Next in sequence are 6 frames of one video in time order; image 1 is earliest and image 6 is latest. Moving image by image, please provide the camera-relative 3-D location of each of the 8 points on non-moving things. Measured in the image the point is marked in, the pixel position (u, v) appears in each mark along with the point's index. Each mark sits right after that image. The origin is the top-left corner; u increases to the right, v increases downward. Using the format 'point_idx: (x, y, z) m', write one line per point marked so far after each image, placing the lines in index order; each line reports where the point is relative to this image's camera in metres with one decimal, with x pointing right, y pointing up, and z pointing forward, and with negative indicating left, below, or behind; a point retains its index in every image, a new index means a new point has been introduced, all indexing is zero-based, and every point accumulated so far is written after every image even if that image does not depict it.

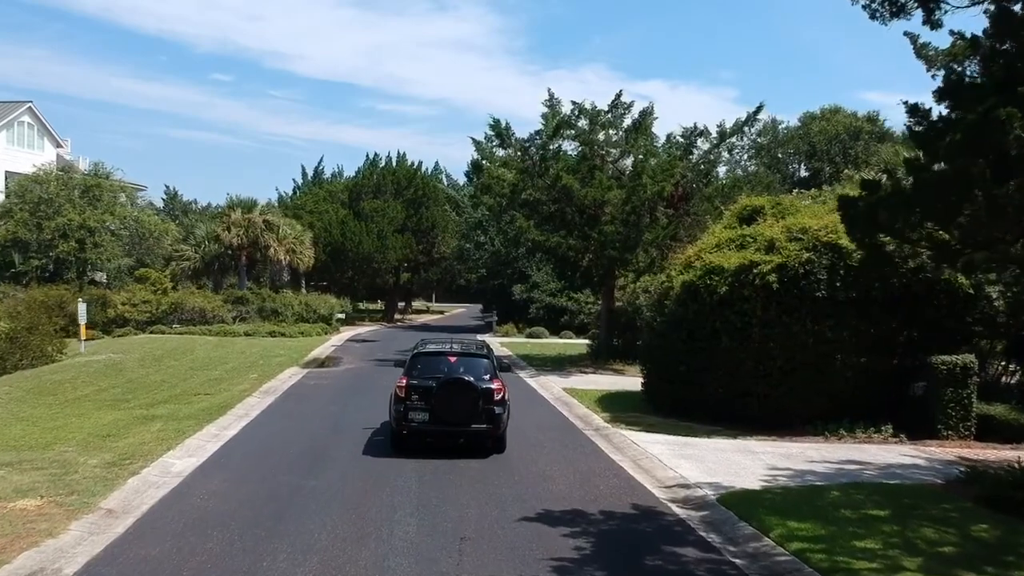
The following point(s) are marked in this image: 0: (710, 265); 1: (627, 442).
0: (+3.0, +0.3, +14.4) m
1: (+1.6, -2.2, +13.1) m
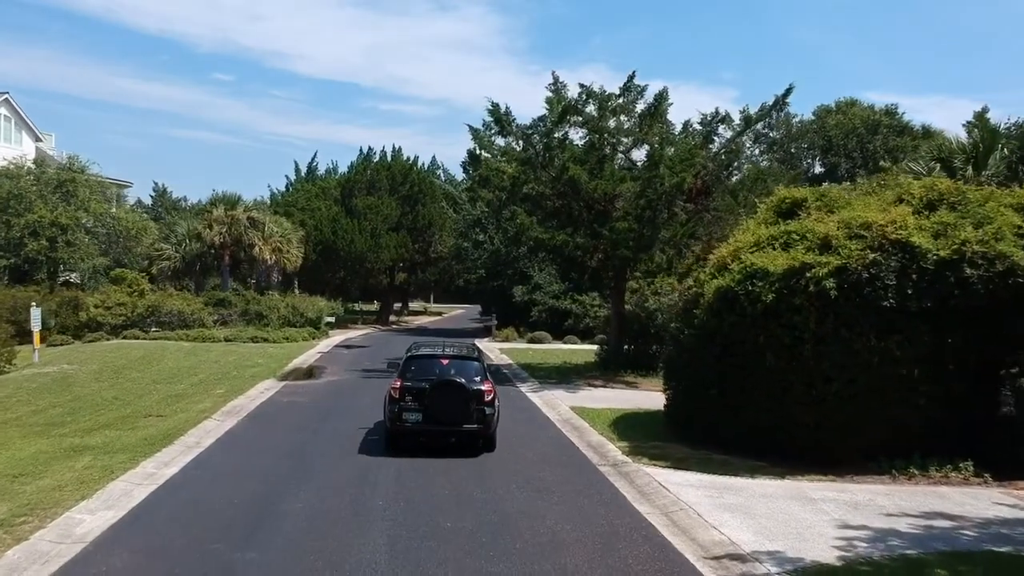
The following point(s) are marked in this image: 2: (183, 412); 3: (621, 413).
0: (+3.0, +0.3, +12.0) m
1: (+1.6, -2.2, +10.6) m
2: (-5.5, -2.1, +15.8) m
3: (+1.9, -2.2, +16.1) m
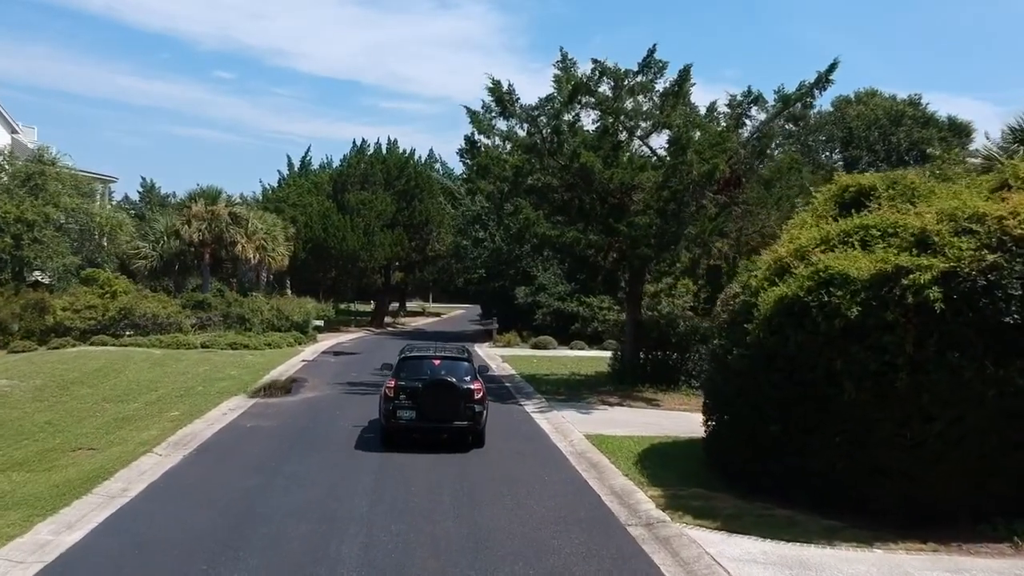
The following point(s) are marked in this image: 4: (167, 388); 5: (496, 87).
0: (+3.1, +0.2, +9.3) m
1: (+1.6, -2.3, +8.0) m
2: (-5.5, -2.2, +13.2) m
3: (+1.9, -2.2, +13.4) m
4: (-7.2, -2.1, +19.6) m
5: (-0.3, +4.1, +19.1) m
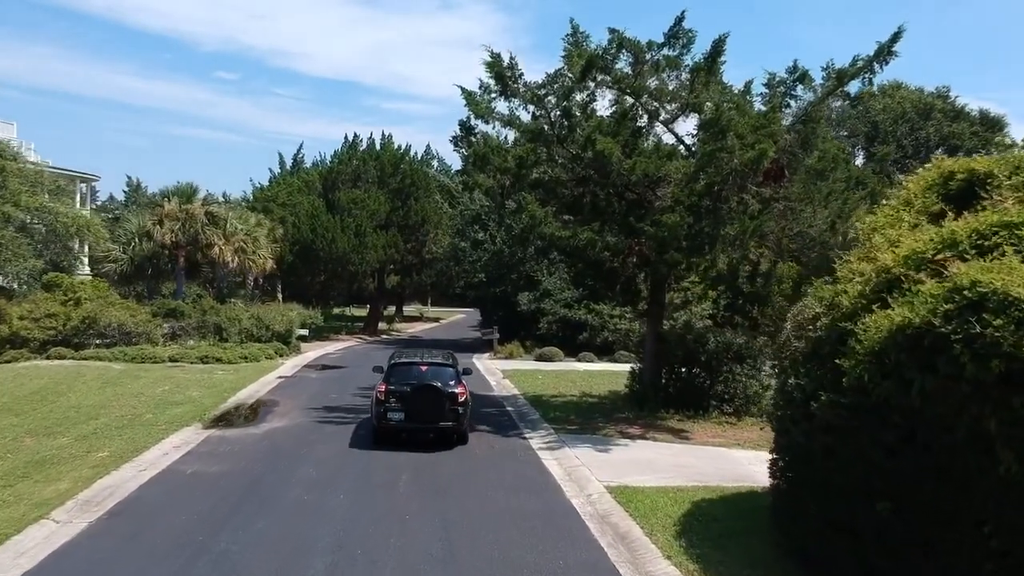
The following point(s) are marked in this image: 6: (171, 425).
0: (+3.1, 0.0, +6.4) m
1: (+1.7, -2.5, +5.1) m
2: (-5.4, -2.4, +10.3) m
3: (+2.0, -2.4, +10.5) m
4: (-7.1, -2.3, +16.7) m
5: (-0.3, +3.9, +16.2) m
6: (-5.8, -2.3, +16.0) m
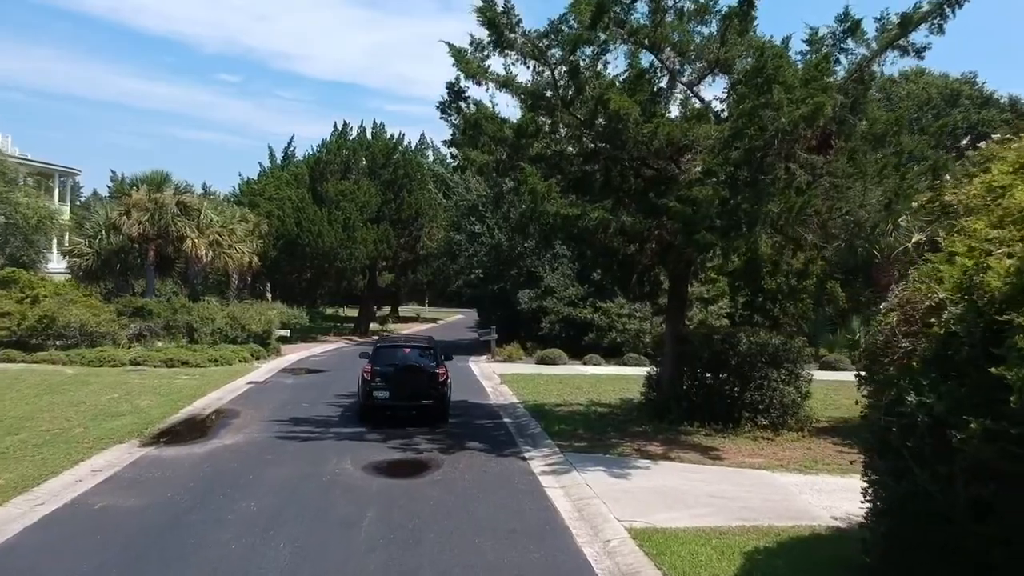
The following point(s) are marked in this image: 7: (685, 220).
0: (+3.0, +0.1, +3.8) m
1: (+1.6, -2.4, +2.5) m
2: (-5.5, -2.2, +7.7) m
3: (+1.9, -2.3, +7.9) m
4: (-7.2, -2.1, +14.1) m
5: (-0.3, +4.0, +13.6) m
6: (-5.8, -2.2, +13.4) m
7: (+2.2, +0.9, +12.2) m
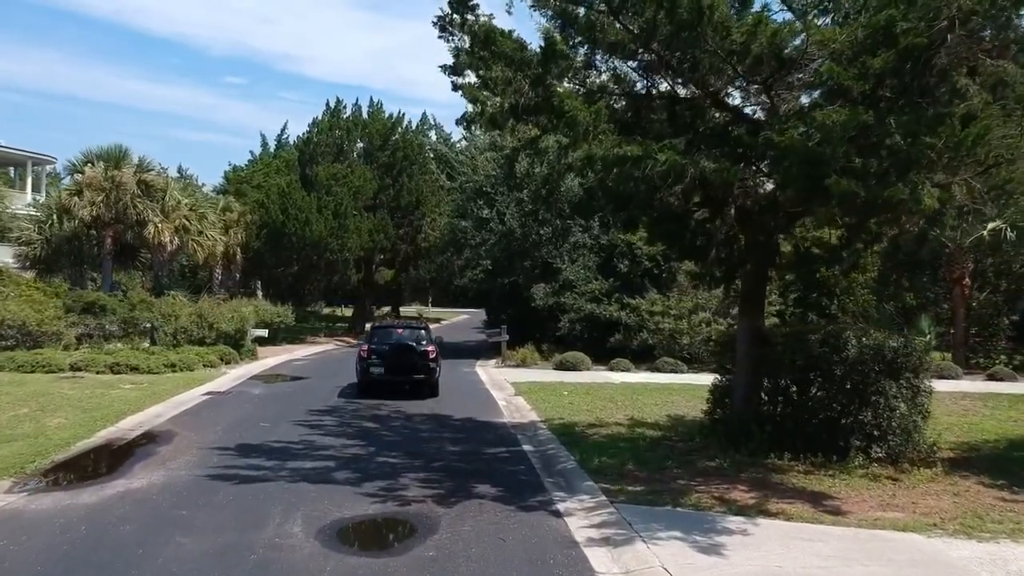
0: (+3.3, +0.4, -0.2) m
1: (+1.8, -2.1, -1.5) m
2: (-5.3, -2.0, +3.7) m
3: (+2.1, -2.0, +3.9) m
4: (-6.9, -1.9, +10.2) m
5: (0.0, +4.2, +9.6) m
6: (-5.6, -2.0, +9.4) m
7: (+2.5, +1.1, +8.2) m
